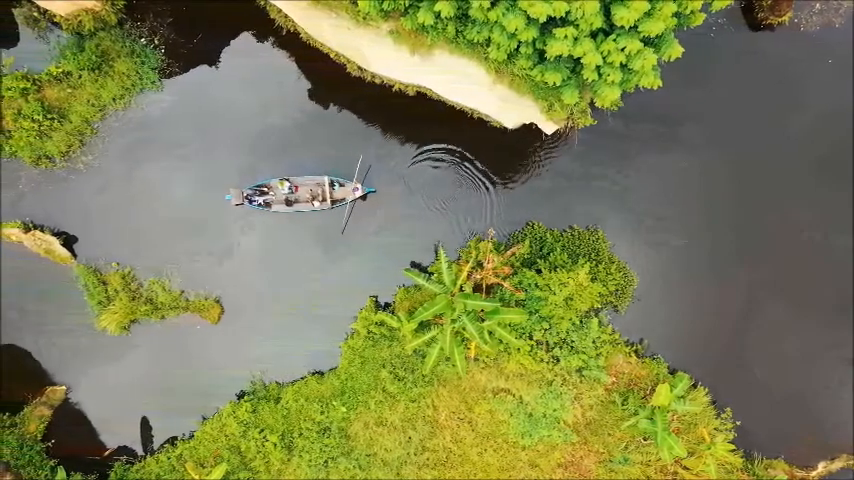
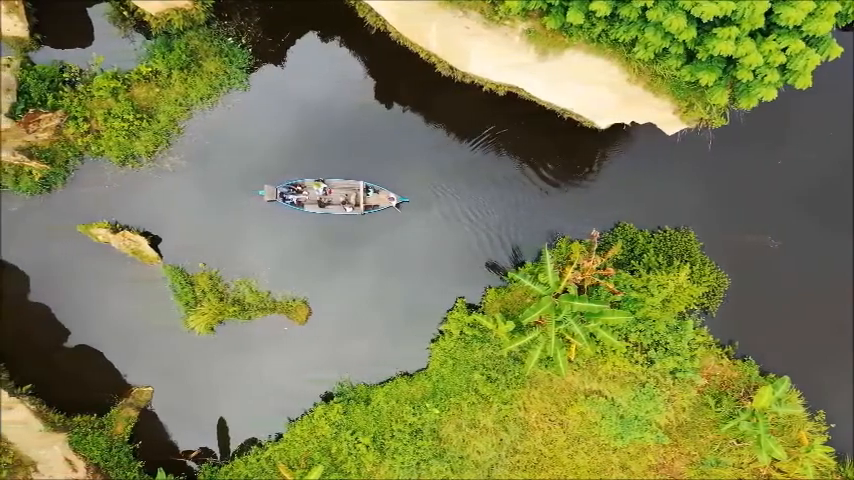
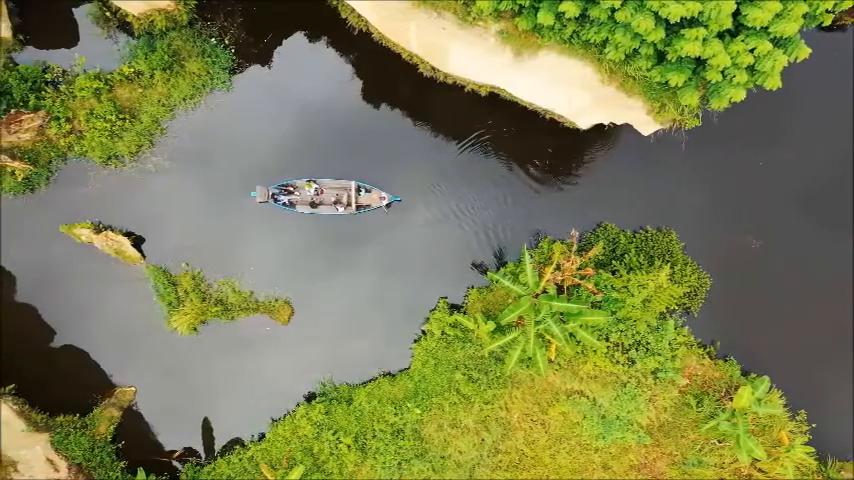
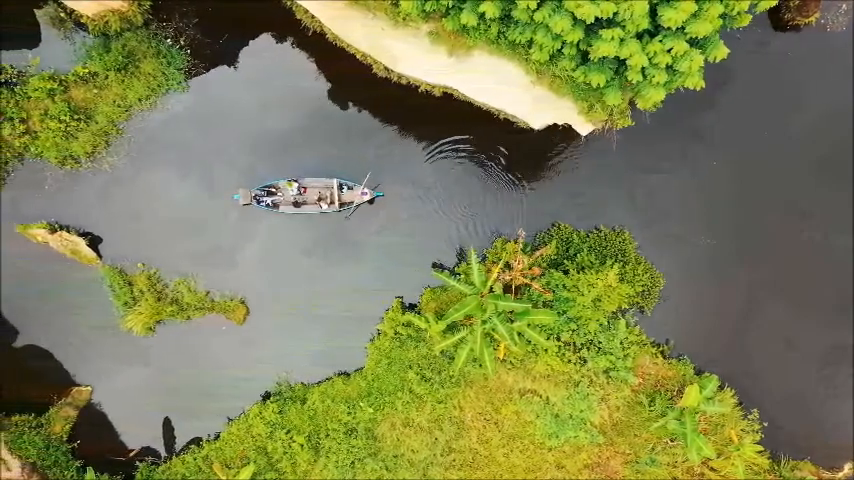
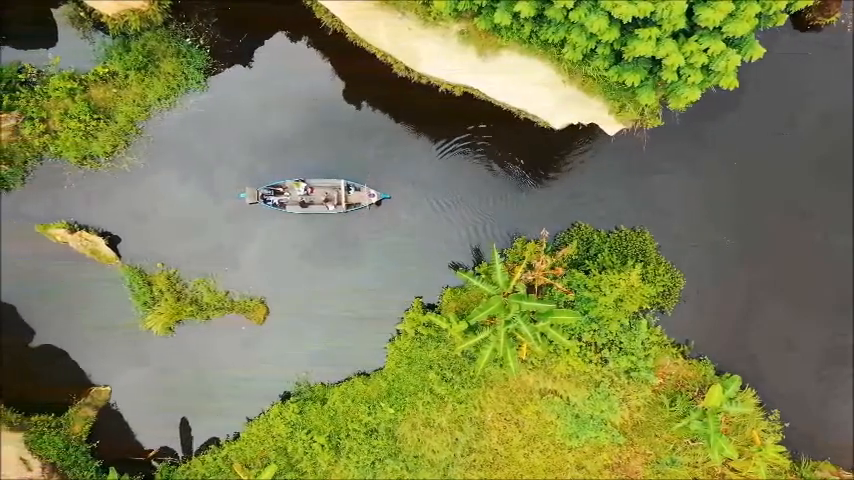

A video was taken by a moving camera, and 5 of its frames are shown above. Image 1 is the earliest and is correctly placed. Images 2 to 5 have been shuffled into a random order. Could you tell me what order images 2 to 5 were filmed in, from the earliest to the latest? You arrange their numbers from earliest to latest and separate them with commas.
4, 5, 3, 2
